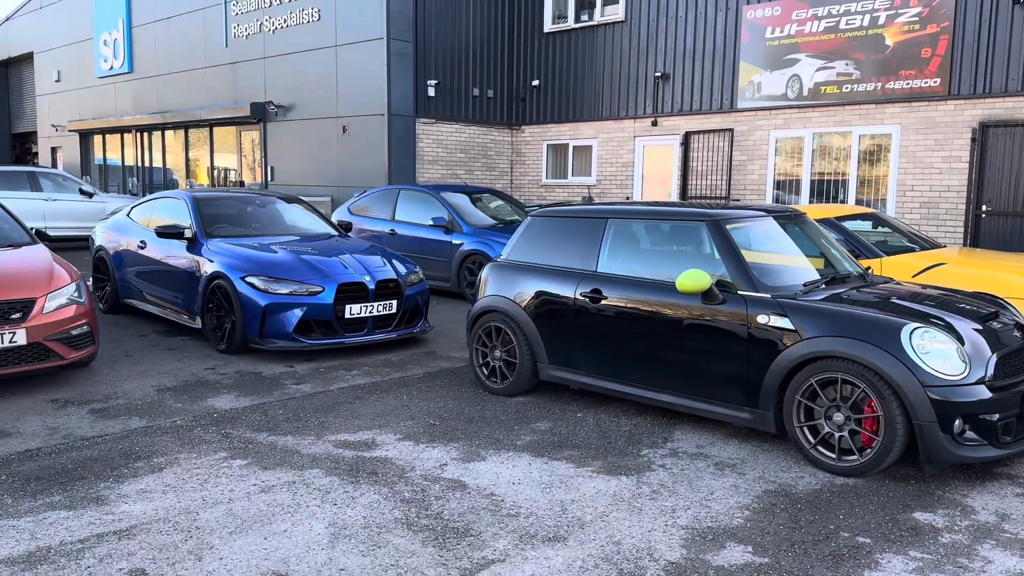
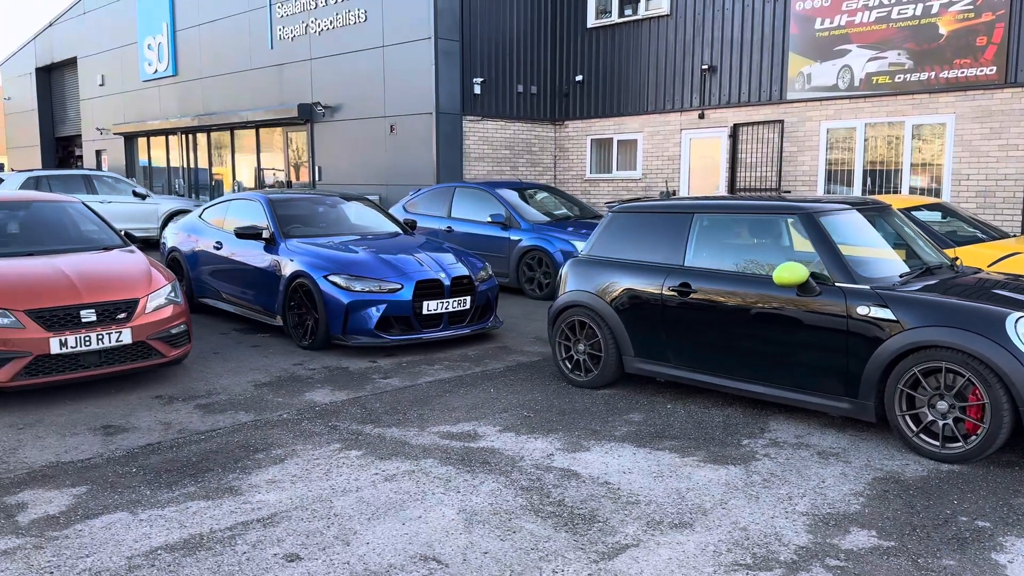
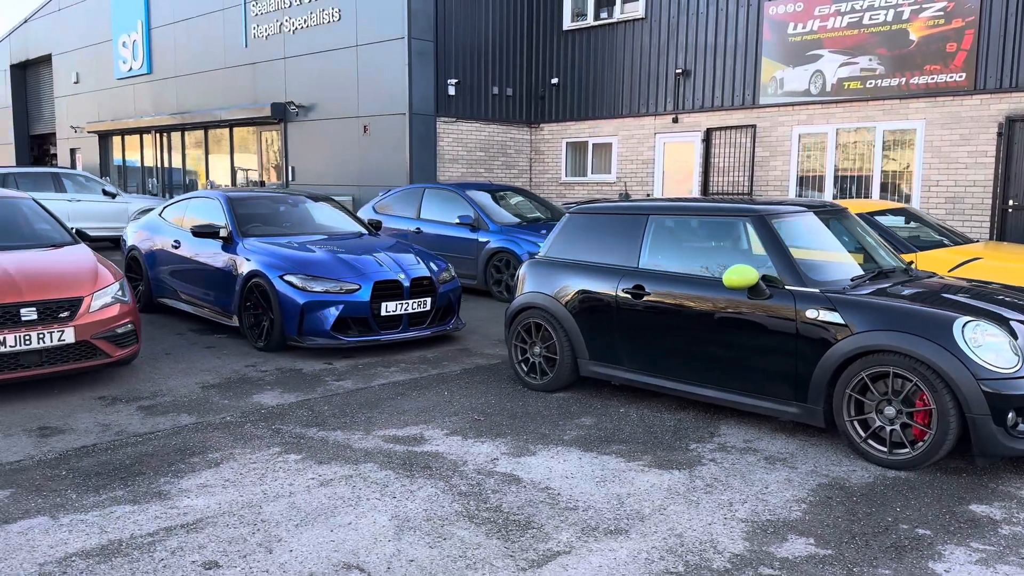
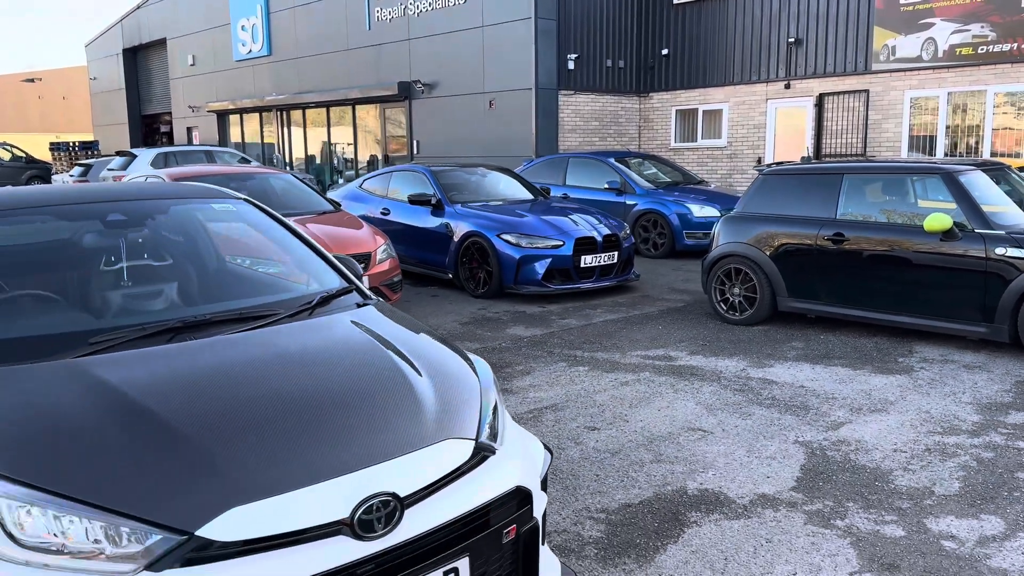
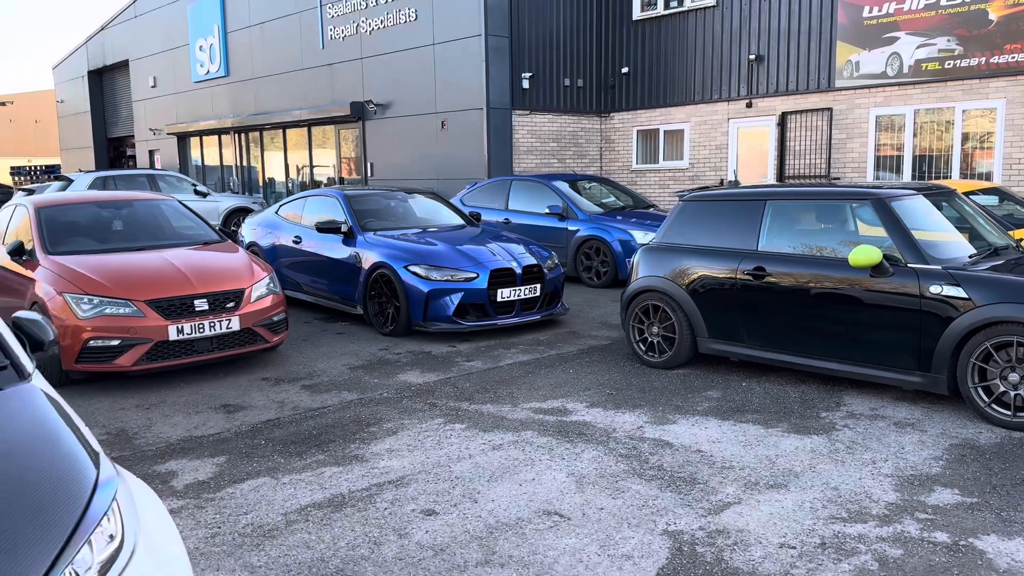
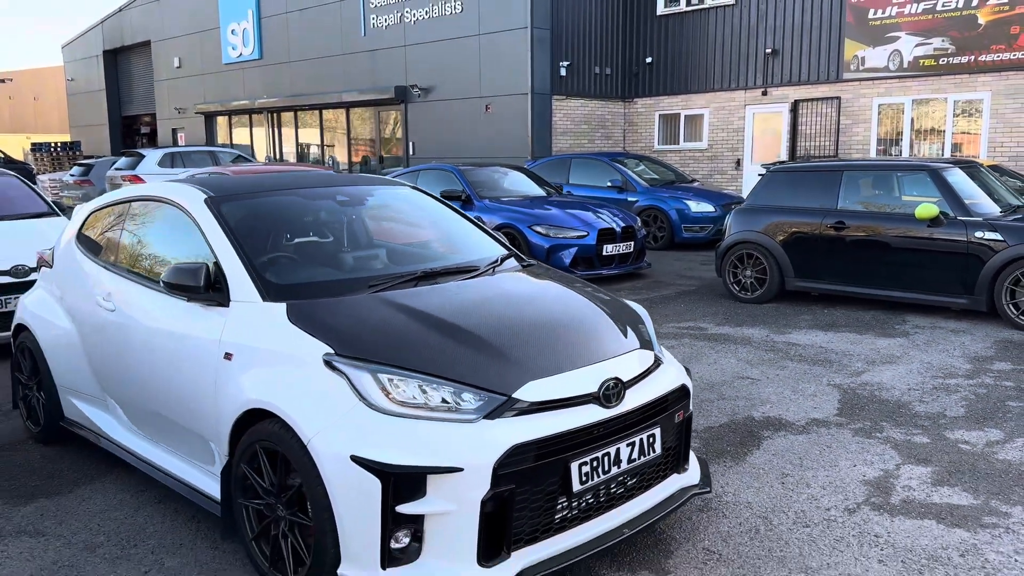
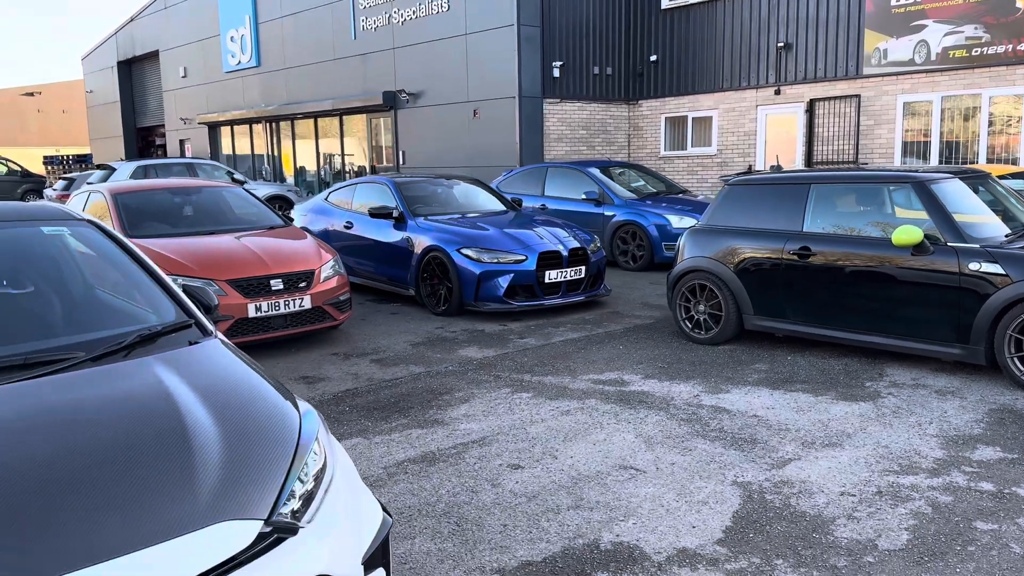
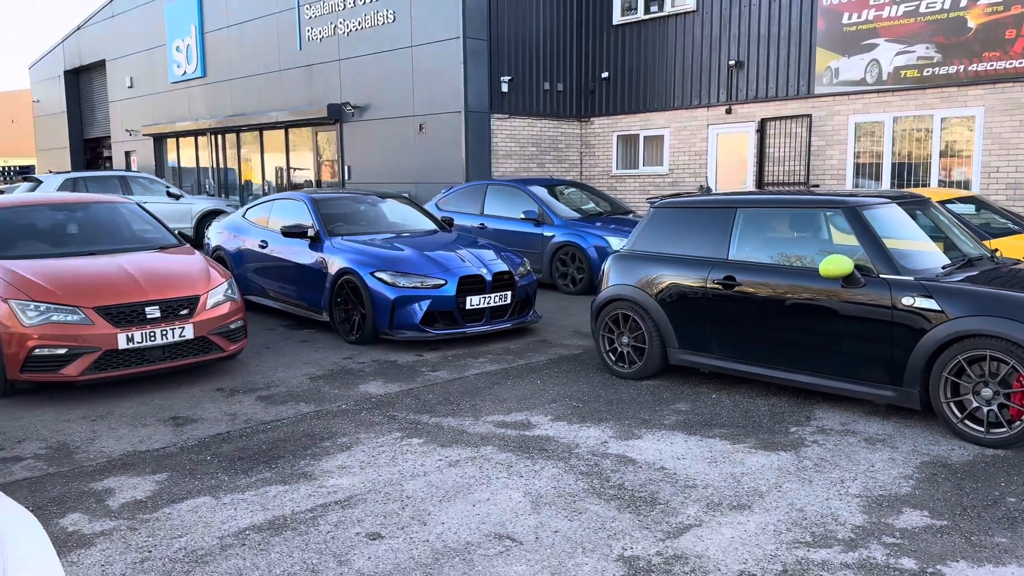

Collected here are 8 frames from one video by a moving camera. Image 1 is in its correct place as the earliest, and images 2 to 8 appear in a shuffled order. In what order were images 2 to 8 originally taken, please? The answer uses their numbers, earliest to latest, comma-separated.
3, 2, 8, 5, 7, 4, 6
